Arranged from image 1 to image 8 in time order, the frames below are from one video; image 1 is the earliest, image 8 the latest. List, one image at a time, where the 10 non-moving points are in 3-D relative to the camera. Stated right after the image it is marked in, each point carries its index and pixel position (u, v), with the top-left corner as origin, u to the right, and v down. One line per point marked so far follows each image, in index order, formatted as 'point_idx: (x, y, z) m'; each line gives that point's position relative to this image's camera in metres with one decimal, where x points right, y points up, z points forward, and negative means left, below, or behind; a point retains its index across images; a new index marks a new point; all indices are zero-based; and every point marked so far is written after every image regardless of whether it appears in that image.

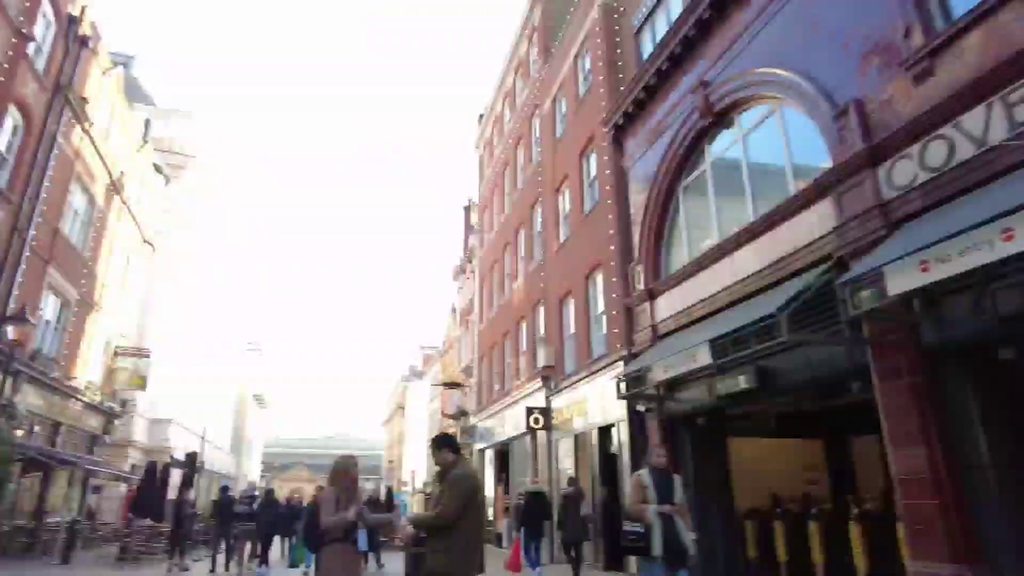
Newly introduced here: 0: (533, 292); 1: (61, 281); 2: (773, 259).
0: (+0.7, -0.1, +19.7) m
1: (-13.3, +0.2, +19.4) m
2: (+3.7, +0.4, +9.3) m
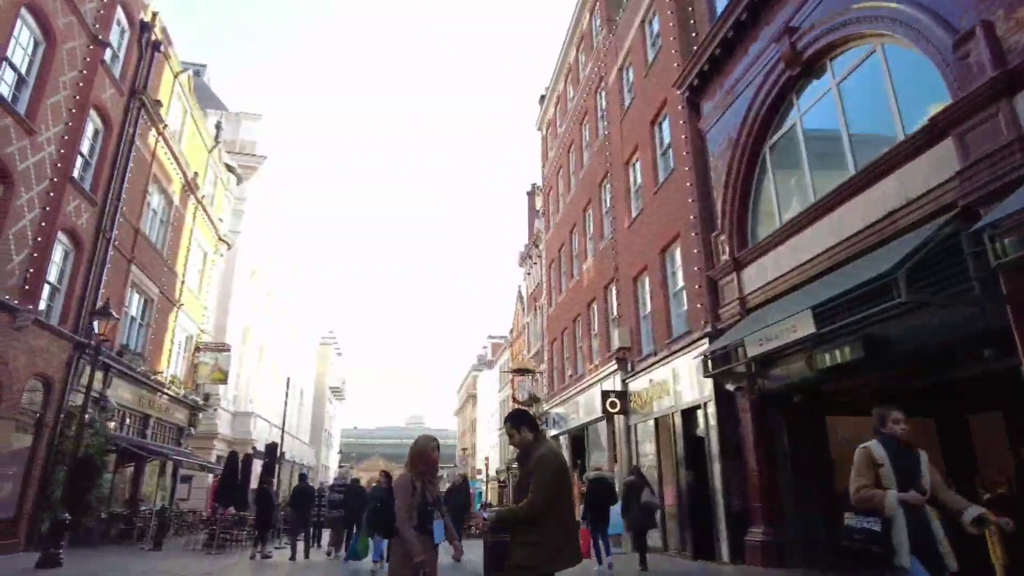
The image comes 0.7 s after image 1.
0: (+2.7, +0.5, +19.0) m
1: (-11.3, +0.3, +20.0) m
2: (+4.6, +0.9, +8.3) m
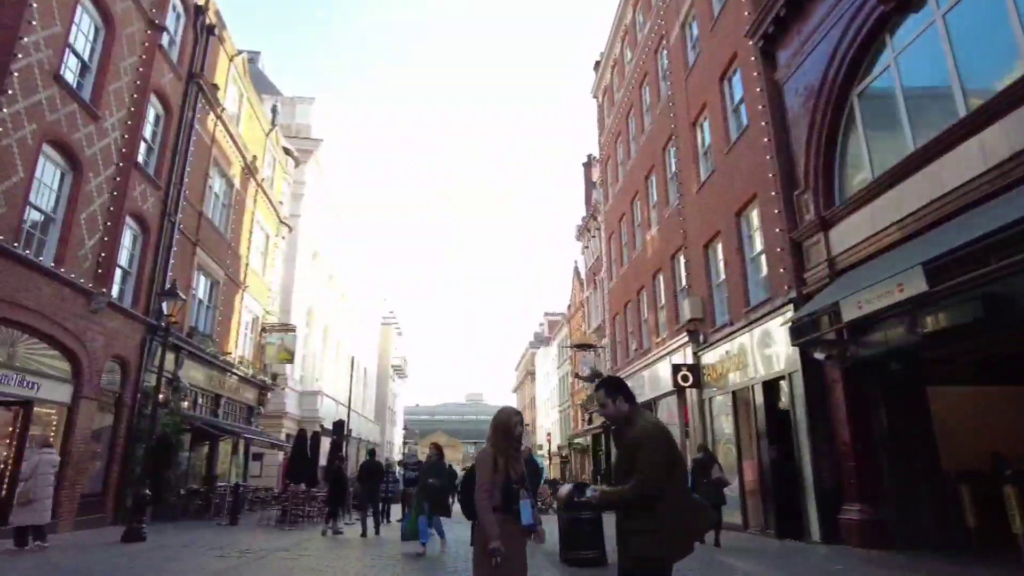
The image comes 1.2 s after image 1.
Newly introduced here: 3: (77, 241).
0: (+4.4, +1.3, +18.1) m
1: (-9.4, +0.8, +20.4) m
2: (+5.5, +1.4, +7.3) m
3: (-8.7, +0.9, +13.1) m
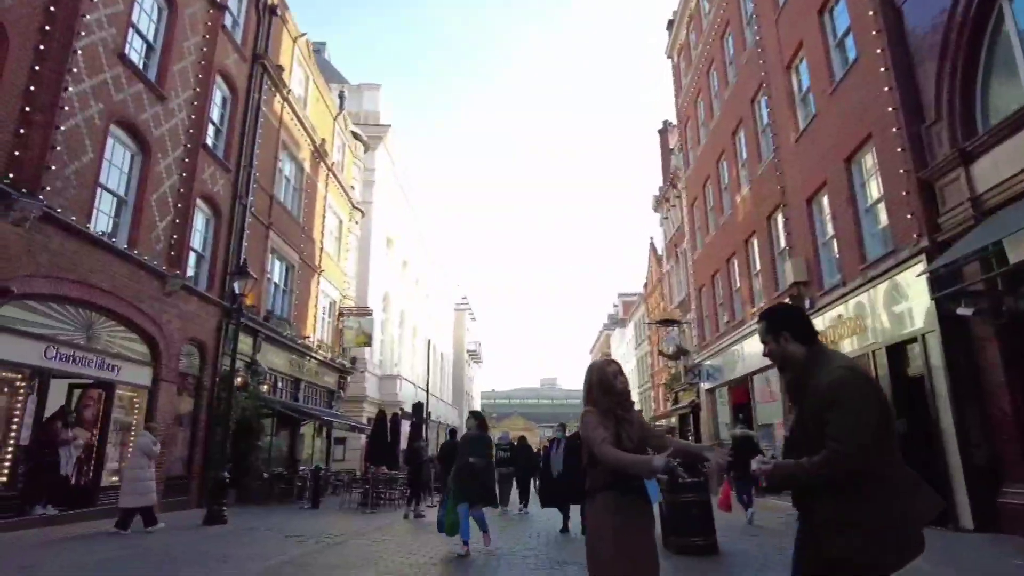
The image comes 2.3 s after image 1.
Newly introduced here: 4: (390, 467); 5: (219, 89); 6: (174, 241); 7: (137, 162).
0: (+6.4, +2.2, +16.5) m
1: (-7.1, +1.3, +20.3) m
2: (+6.2, +2.1, +5.7) m
3: (-7.2, +1.3, +13.0) m
4: (-3.4, -5.0, +18.1) m
5: (-7.5, +5.1, +16.7) m
6: (-7.2, +1.0, +13.8) m
7: (-7.3, +2.4, +12.8) m
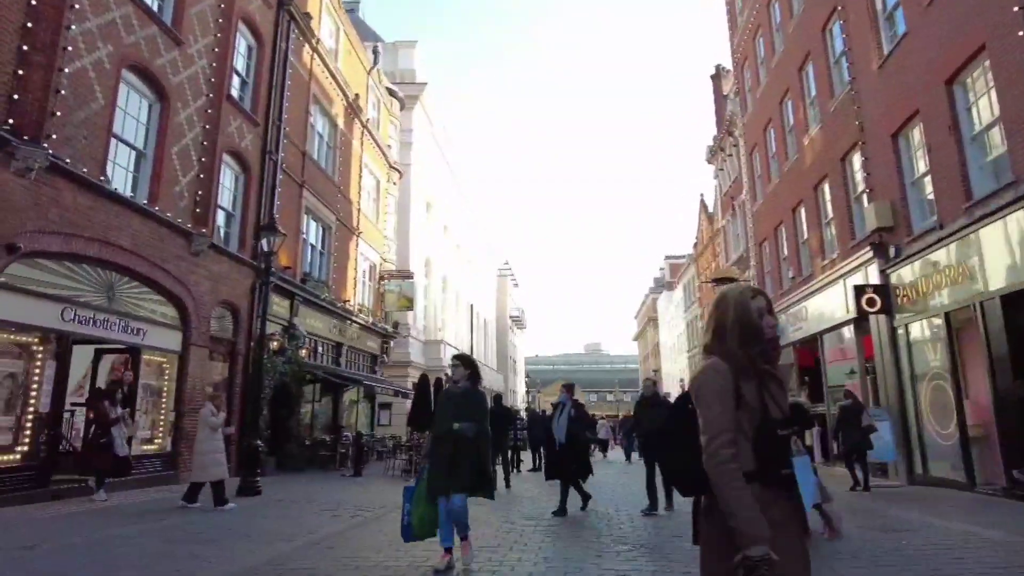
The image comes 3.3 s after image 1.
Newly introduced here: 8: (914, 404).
0: (+7.4, +3.4, +14.8) m
1: (-5.8, +2.5, +19.4) m
2: (+6.6, +2.7, +4.0) m
3: (-6.3, +2.0, +12.2) m
4: (-2.1, -3.9, +17.4) m
5: (-6.4, +6.0, +15.7) m
6: (-6.2, +1.8, +13.1) m
7: (-6.5, +3.2, +11.9) m
8: (+7.3, -2.1, +11.9) m
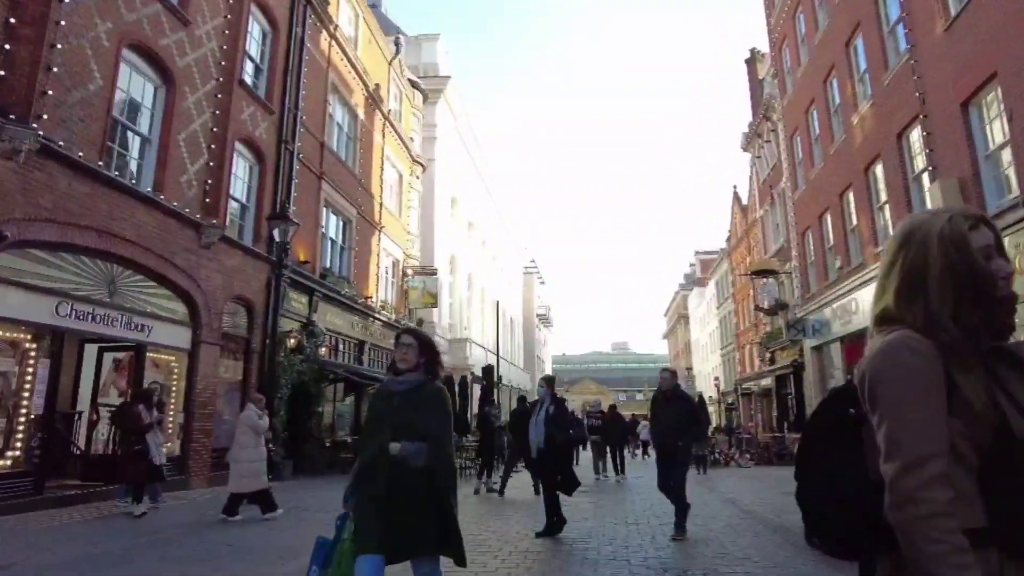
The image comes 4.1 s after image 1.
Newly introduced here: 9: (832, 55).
0: (+8.0, +3.6, +13.6) m
1: (-5.0, +2.6, +18.7) m
2: (+6.7, +2.9, +2.8) m
3: (-5.9, +2.2, +11.5) m
4: (-1.4, -3.7, +16.6) m
5: (-5.9, +6.1, +15.0) m
6: (-5.7, +1.9, +12.4) m
7: (-6.0, +3.3, +11.3) m
8: (+7.8, -1.8, +10.7) m
9: (+8.5, +6.2, +17.4) m
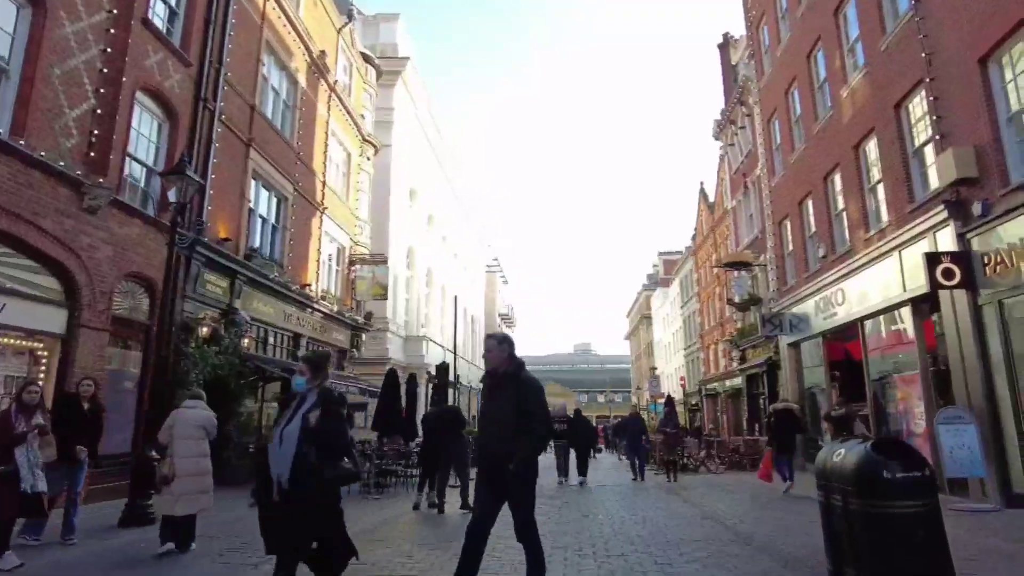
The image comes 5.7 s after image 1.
0: (+7.1, +3.9, +12.2) m
1: (-6.1, +3.0, +16.6) m
2: (+6.4, +3.2, +1.3) m
3: (-6.6, +2.6, +9.3) m
4: (-2.5, -3.4, +14.6) m
5: (-6.7, +6.5, +12.9) m
6: (-6.5, +2.3, +10.2) m
7: (-6.7, +3.7, +9.1) m
8: (+7.1, -1.6, +9.3) m
9: (+7.5, +6.4, +16.0) m
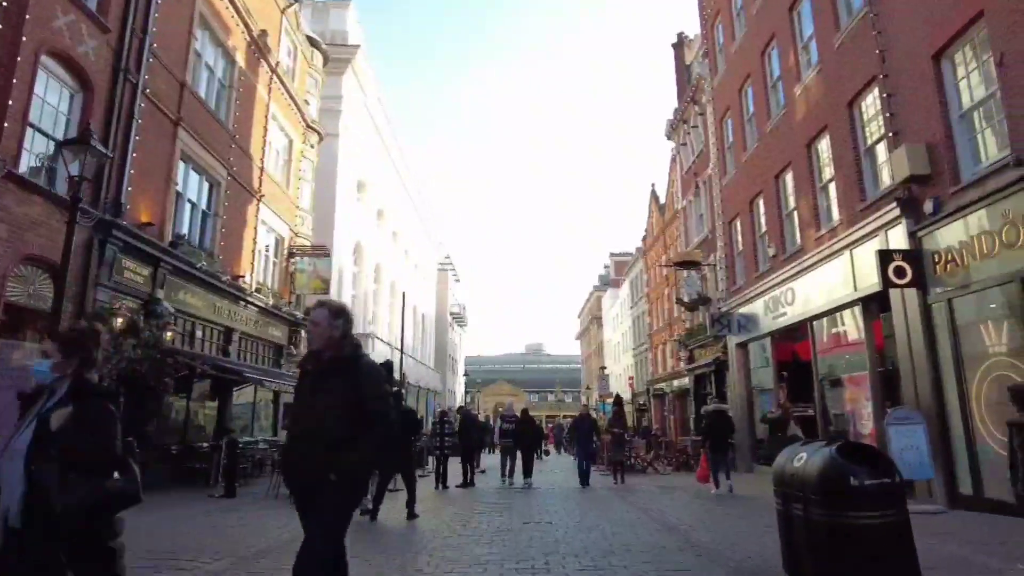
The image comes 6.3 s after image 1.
0: (+6.2, +3.9, +12.0) m
1: (-7.4, +3.2, +15.5) m
2: (+6.3, +3.2, +1.2) m
3: (-7.3, +2.8, +8.2) m
4: (-3.7, -3.2, +13.8) m
5: (-7.6, +6.8, +11.7) m
6: (-7.3, +2.6, +9.1) m
7: (-7.4, +3.9, +8.0) m
8: (+6.3, -1.6, +9.2) m
9: (+6.3, +6.4, +15.9) m
